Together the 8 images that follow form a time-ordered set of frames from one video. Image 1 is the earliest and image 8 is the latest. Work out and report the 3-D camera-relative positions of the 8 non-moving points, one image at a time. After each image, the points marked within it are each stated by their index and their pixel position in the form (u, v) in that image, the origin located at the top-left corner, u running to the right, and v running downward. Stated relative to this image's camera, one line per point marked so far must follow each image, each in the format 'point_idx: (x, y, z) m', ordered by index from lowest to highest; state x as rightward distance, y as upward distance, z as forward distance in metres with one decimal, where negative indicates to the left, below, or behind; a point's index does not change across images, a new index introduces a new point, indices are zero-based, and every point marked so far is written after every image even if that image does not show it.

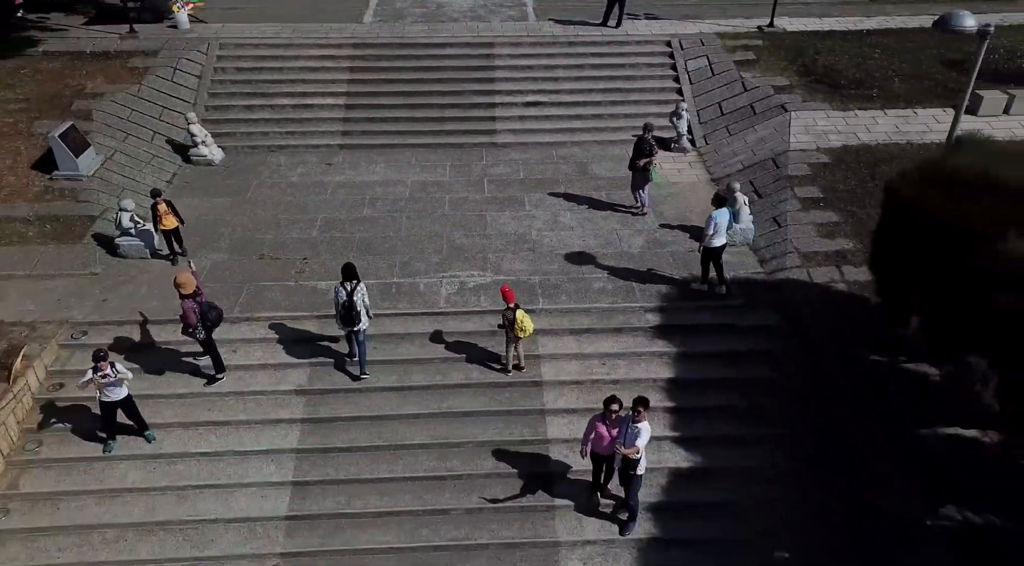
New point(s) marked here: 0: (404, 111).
0: (-1.7, +2.9, +13.5) m
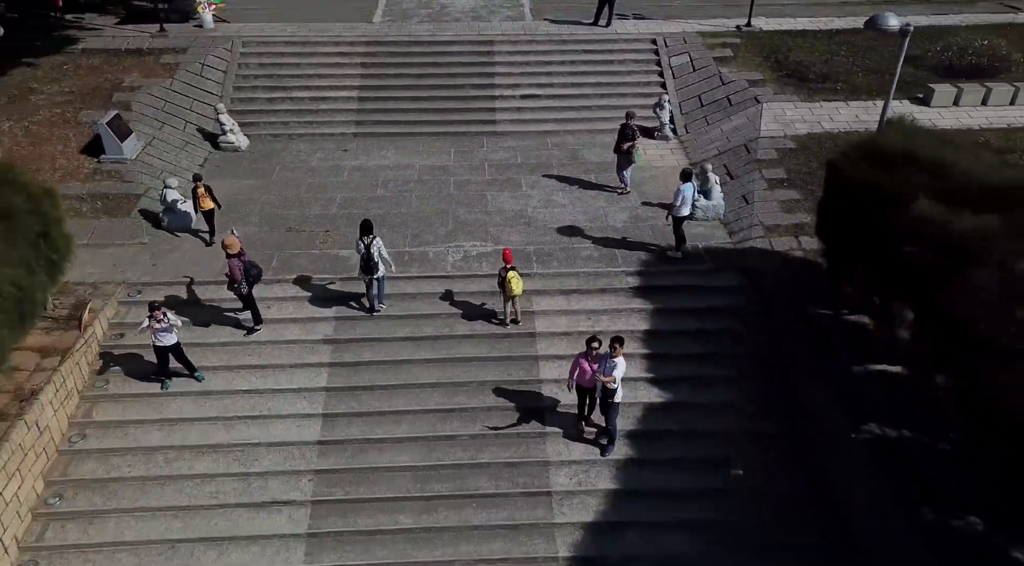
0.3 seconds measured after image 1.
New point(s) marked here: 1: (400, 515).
0: (-1.8, +3.3, +14.9) m
1: (-1.1, -2.2, +8.1) m
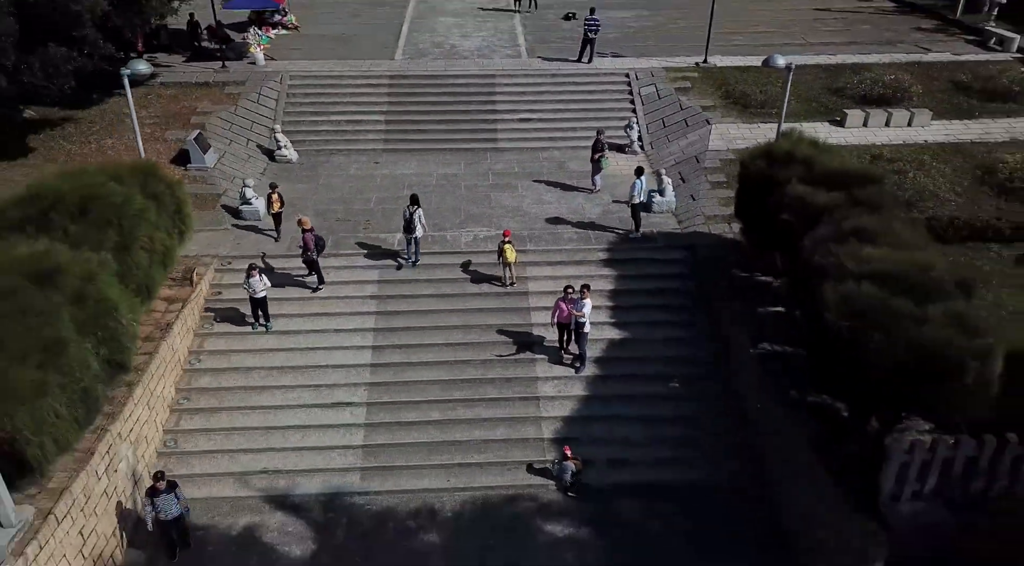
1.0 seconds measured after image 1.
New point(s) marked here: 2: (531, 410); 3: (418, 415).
0: (-1.8, +3.6, +18.3) m
1: (-1.1, -1.7, +11.3) m
2: (+0.3, -1.7, +11.4) m
3: (-1.3, -1.7, +11.3) m
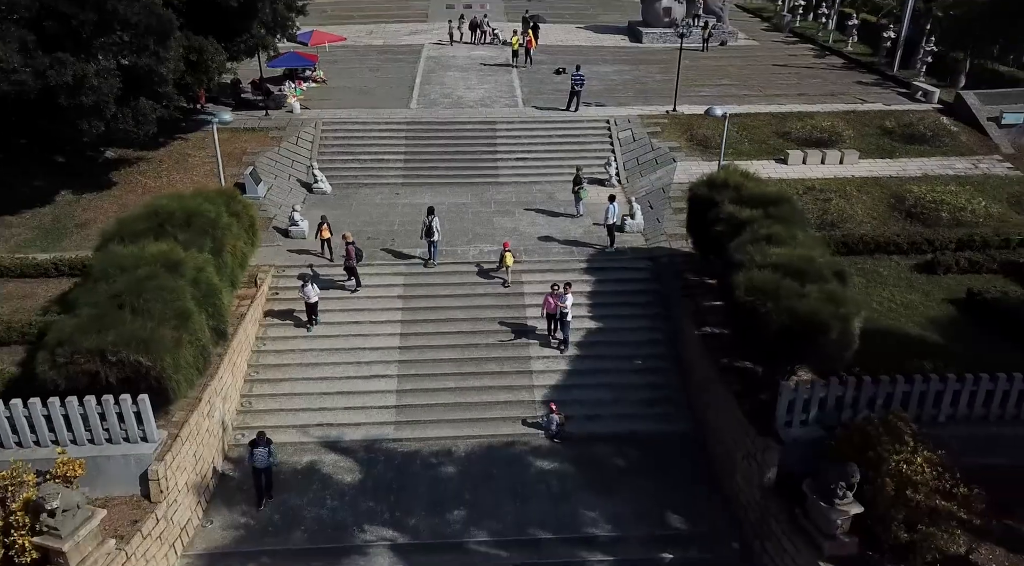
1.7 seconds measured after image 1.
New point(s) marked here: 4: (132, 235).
0: (-1.8, +3.2, +21.8) m
1: (-1.1, -1.7, +14.6) m
2: (+0.2, -1.6, +14.6) m
3: (-1.3, -1.7, +14.5) m
4: (-6.0, +0.8, +13.3) m
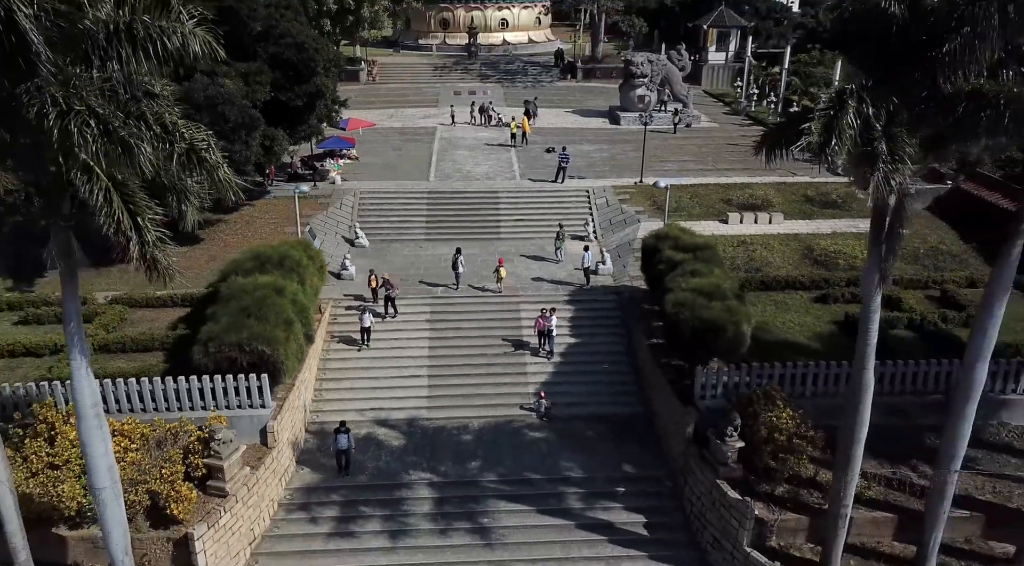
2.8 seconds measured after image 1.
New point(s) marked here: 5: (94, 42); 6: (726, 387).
0: (-1.9, +2.1, +27.5) m
1: (-1.1, -2.2, +19.9) m
2: (+0.2, -2.2, +19.9) m
3: (-1.3, -2.3, +19.8) m
4: (-6.0, +0.2, +18.8) m
5: (-4.9, +2.8, +9.9) m
6: (+4.2, -2.0, +16.5) m
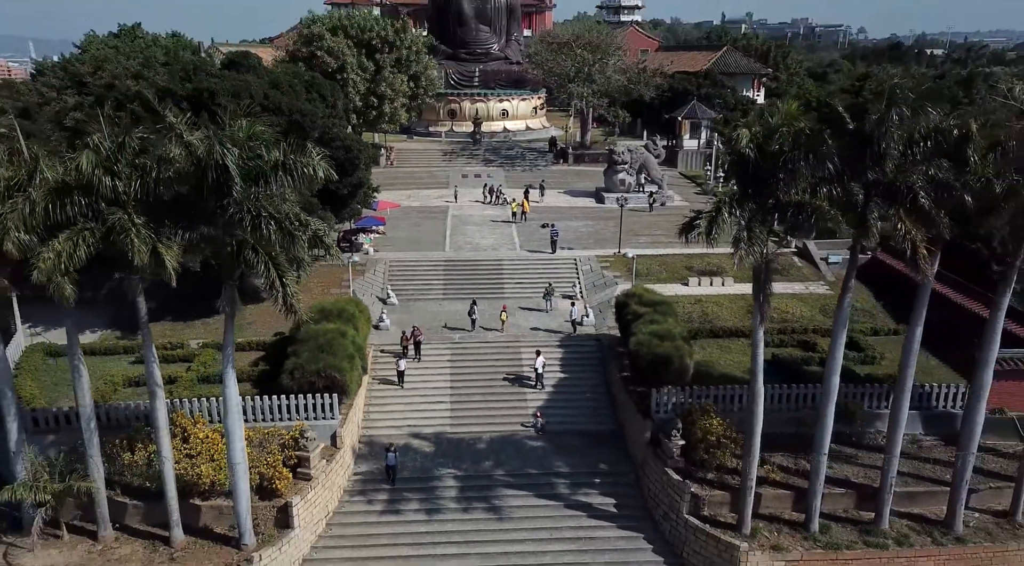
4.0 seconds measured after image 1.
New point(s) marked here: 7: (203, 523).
0: (-1.8, 0.0, +33.7) m
1: (-1.0, -3.7, +25.8) m
2: (+0.3, -3.7, +25.8) m
3: (-1.2, -3.8, +25.7) m
4: (-5.9, -1.1, +24.9) m
5: (-4.8, +2.1, +16.3) m
6: (+4.3, -3.2, +22.5) m
7: (-7.2, -5.6, +19.7) m
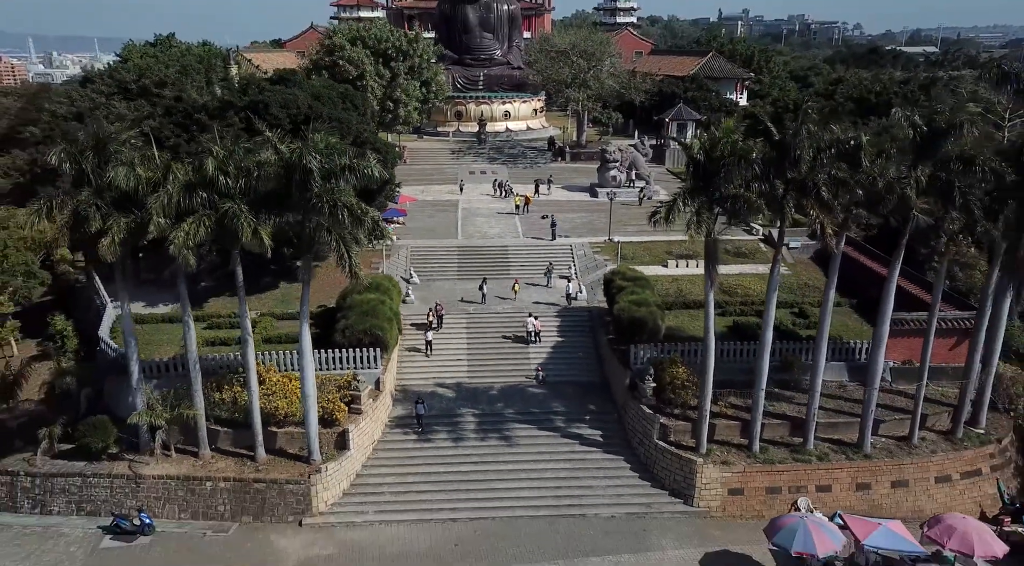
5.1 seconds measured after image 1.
0: (-1.6, +0.8, +39.3) m
1: (-0.8, -2.9, +31.4) m
2: (+0.6, -2.9, +31.4) m
3: (-1.0, -3.0, +31.3) m
4: (-5.7, -0.4, +30.4) m
5: (-4.6, +2.8, +21.8) m
6: (+4.5, -2.5, +28.0) m
7: (-7.0, -4.9, +25.2) m
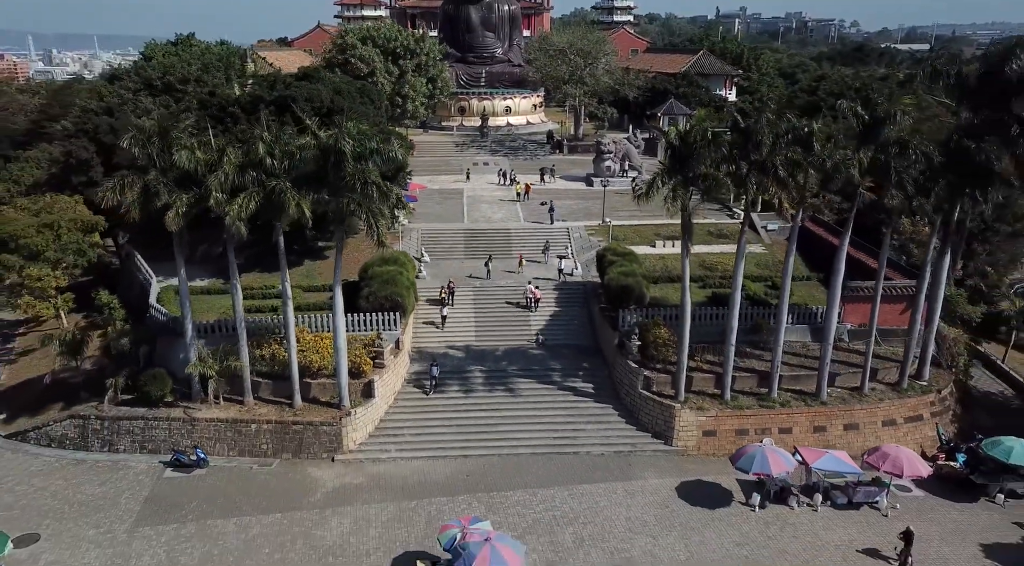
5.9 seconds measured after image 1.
0: (-1.5, +1.9, +43.0) m
1: (-0.7, -1.9, +35.2) m
2: (+0.7, -1.9, +35.2) m
3: (-0.9, -1.9, +35.1) m
4: (-5.6, +0.7, +34.2) m
5: (-4.5, +3.8, +25.6) m
6: (+4.7, -1.4, +31.8) m
7: (-6.9, -3.9, +29.0) m
